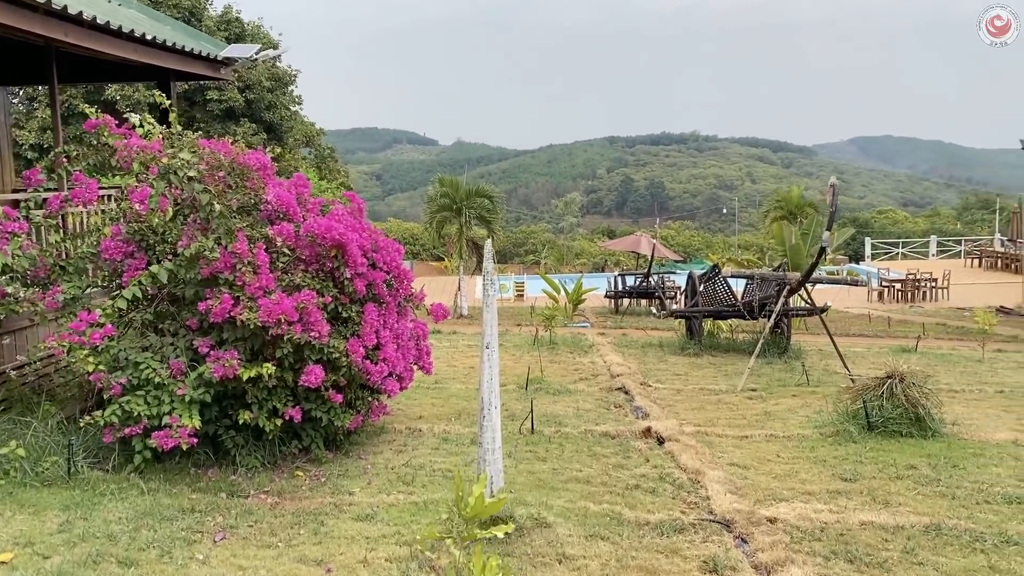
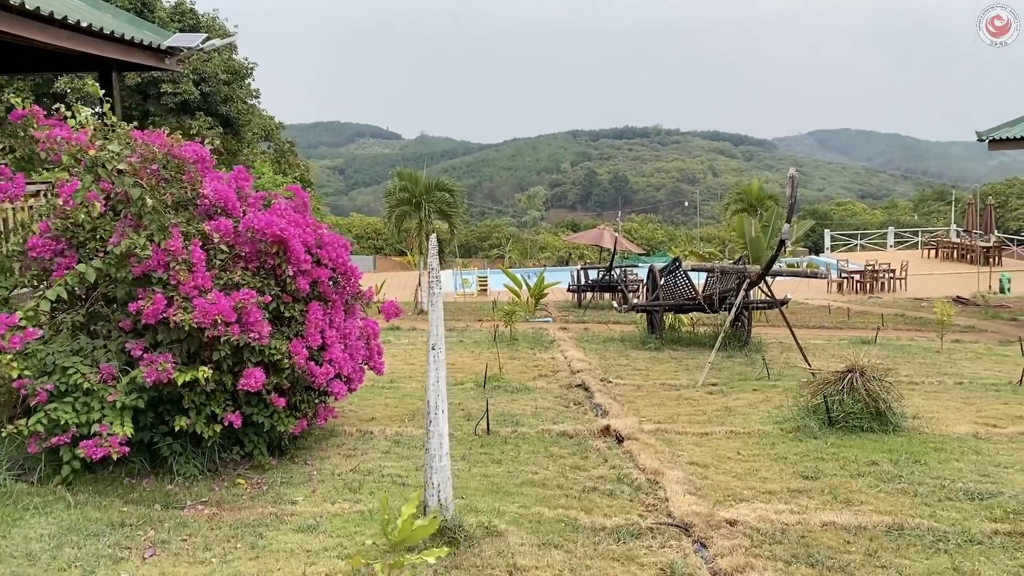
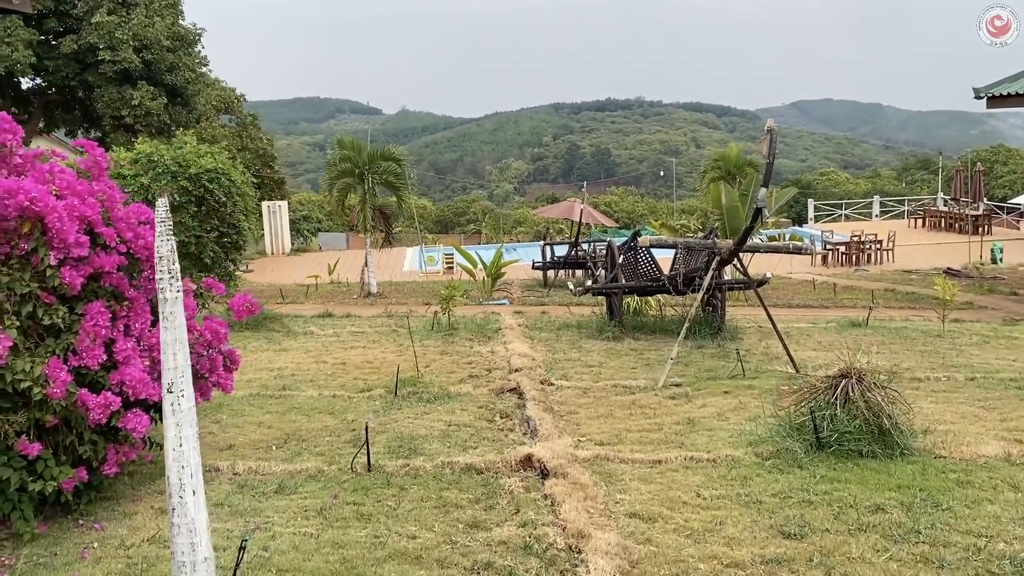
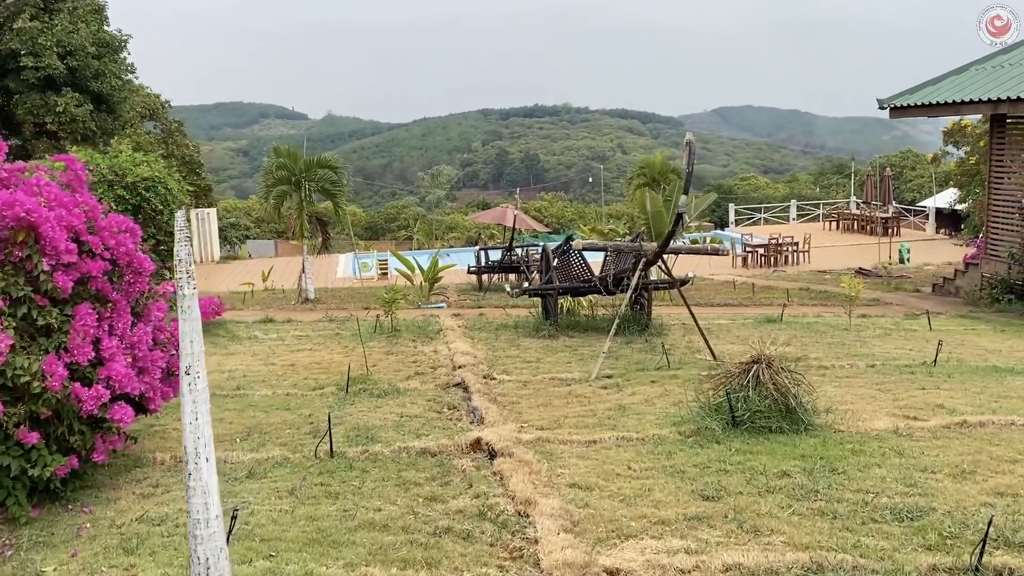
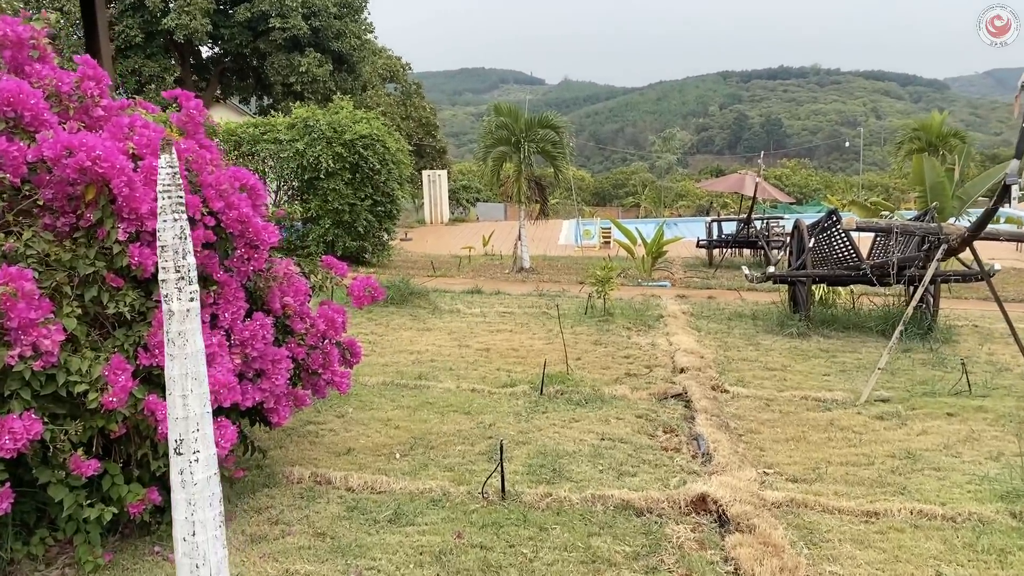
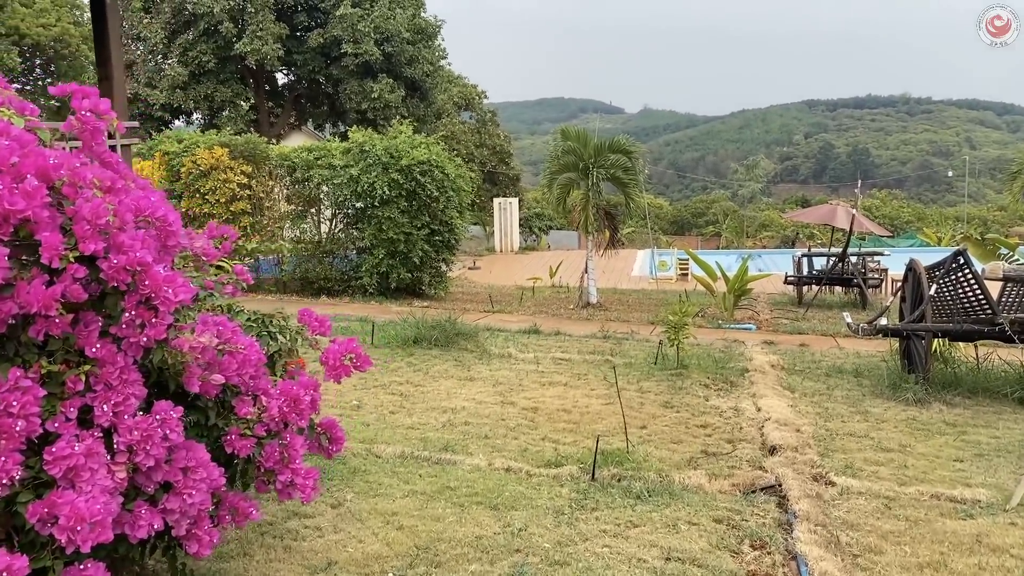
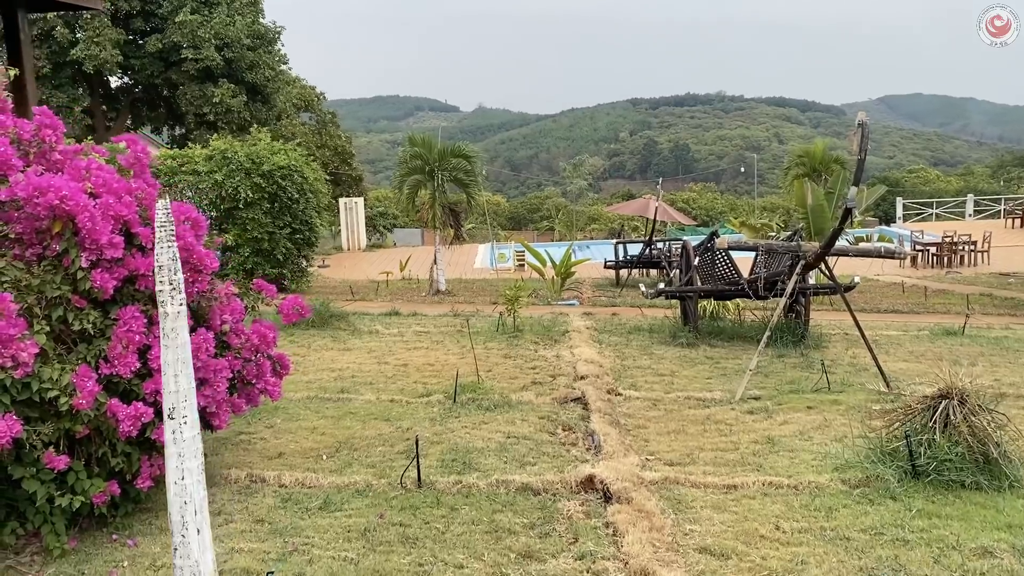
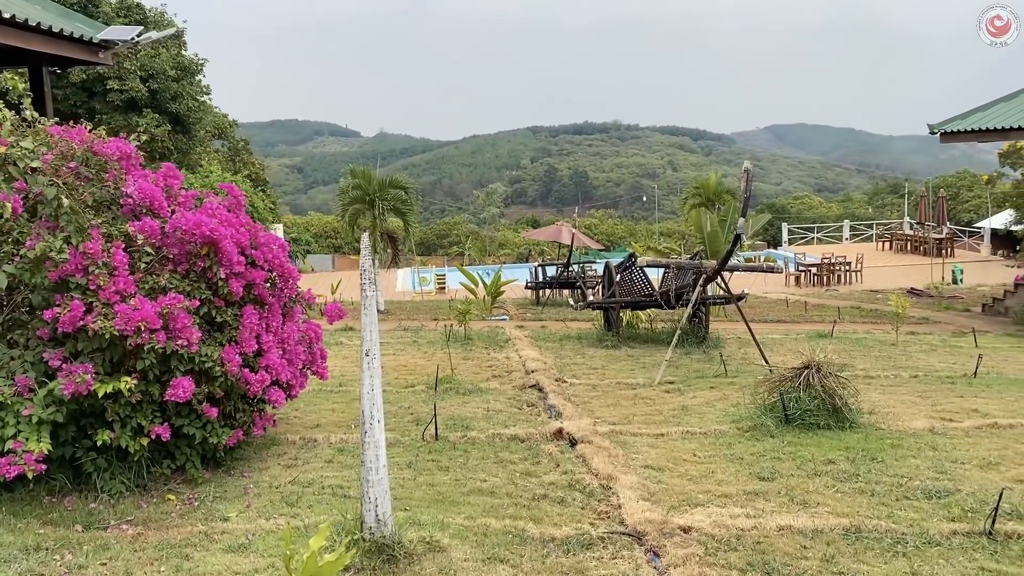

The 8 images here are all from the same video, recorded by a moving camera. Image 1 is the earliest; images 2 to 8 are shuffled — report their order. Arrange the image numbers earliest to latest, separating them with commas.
2, 8, 4, 3, 7, 5, 6
